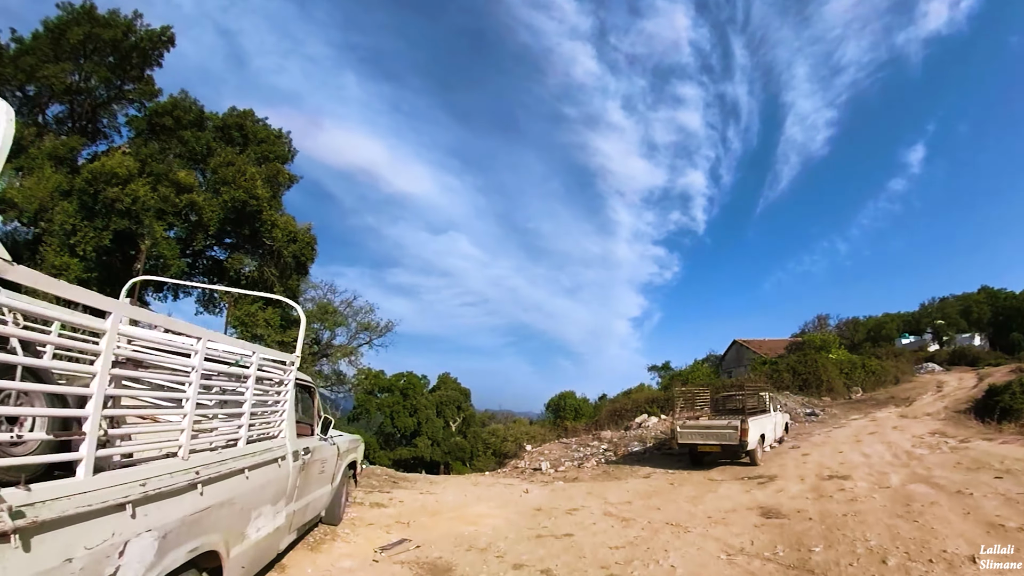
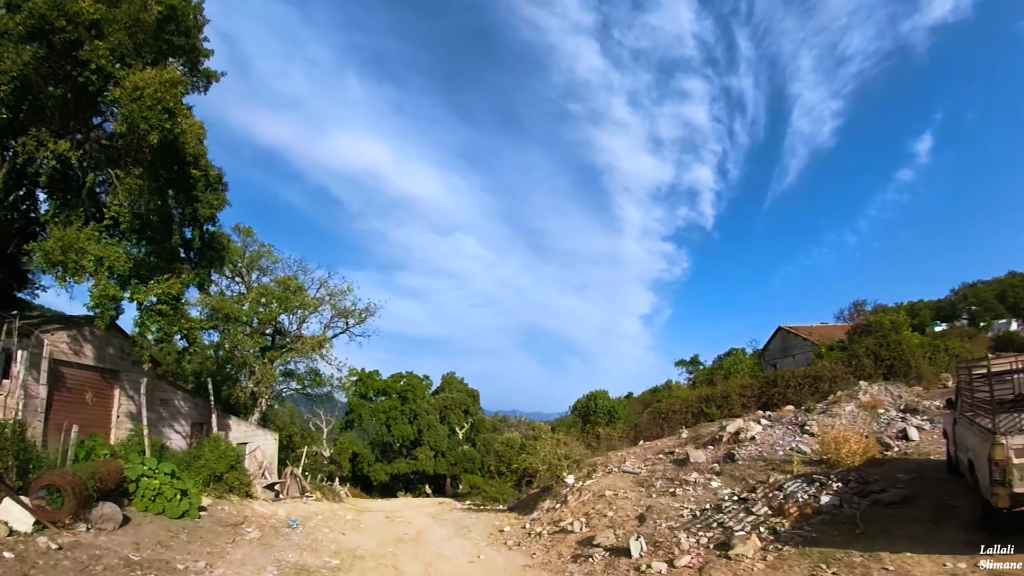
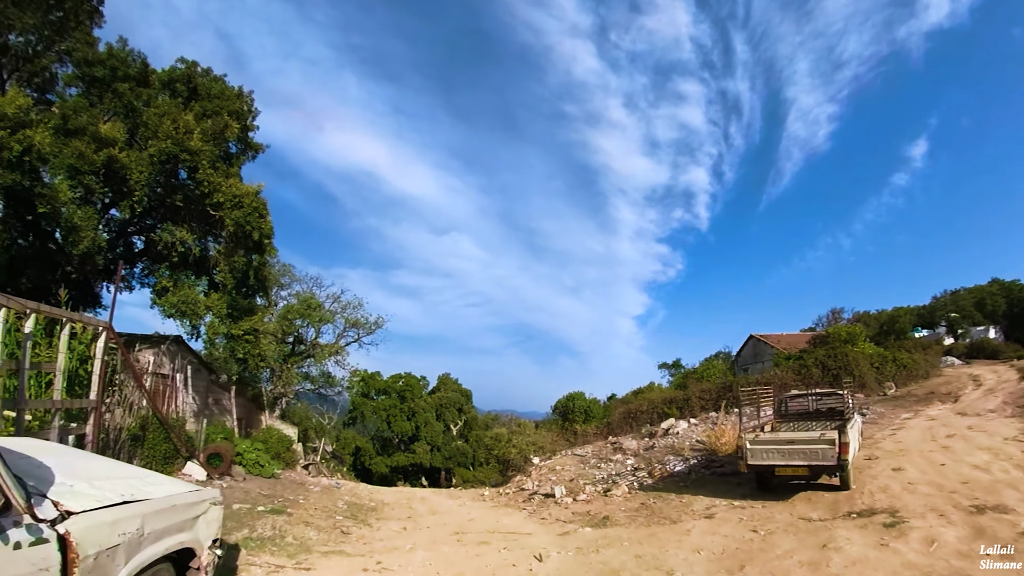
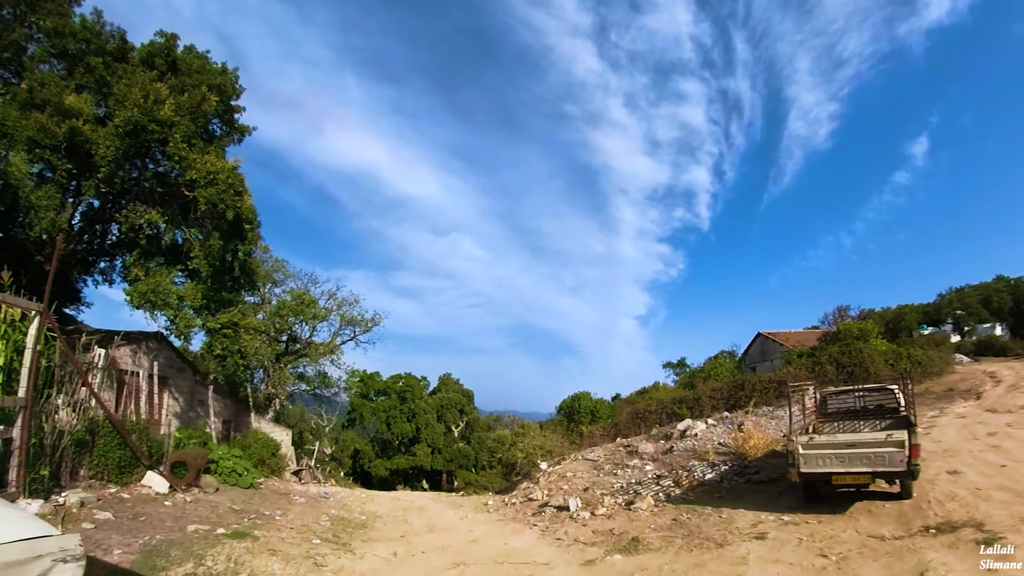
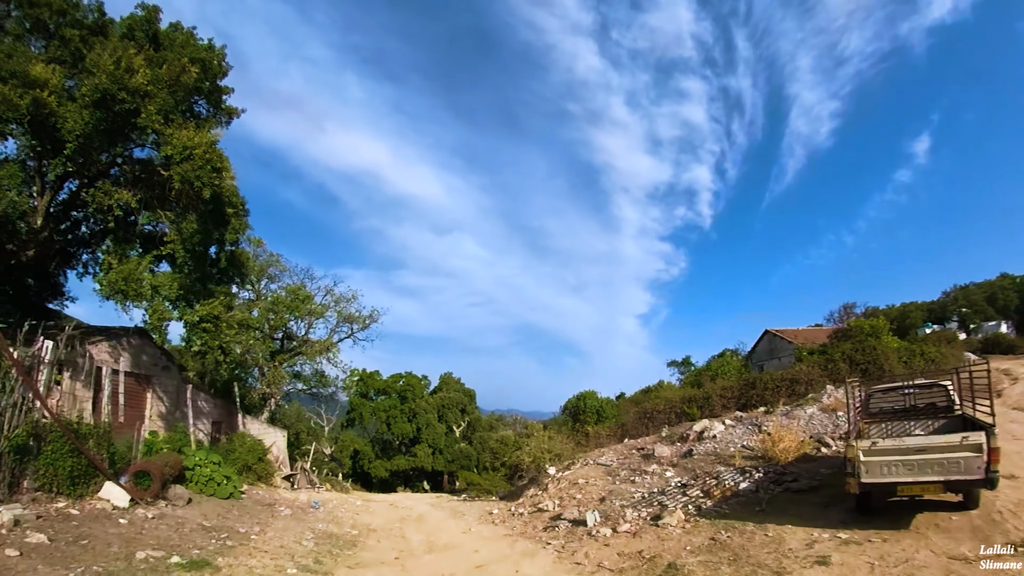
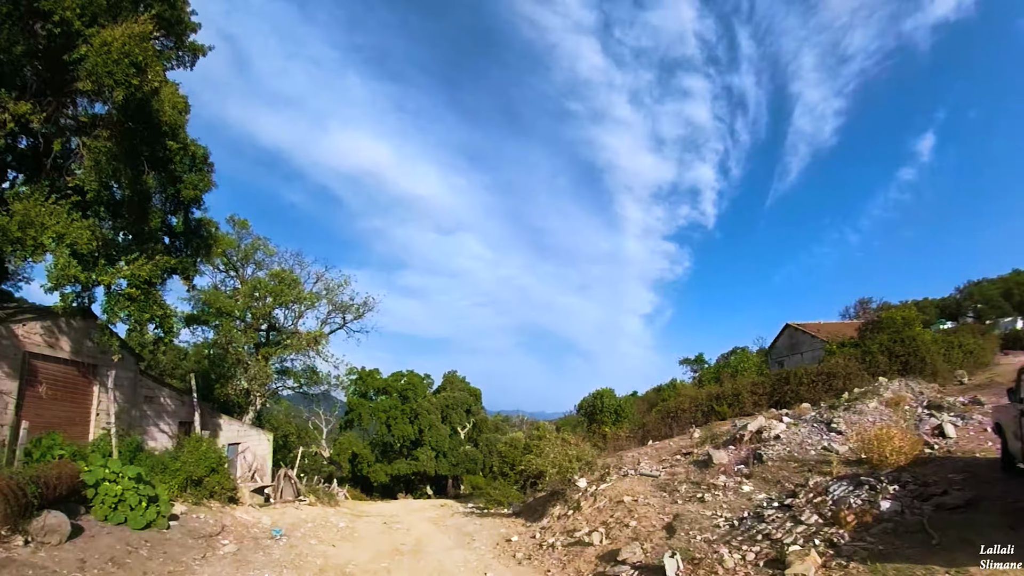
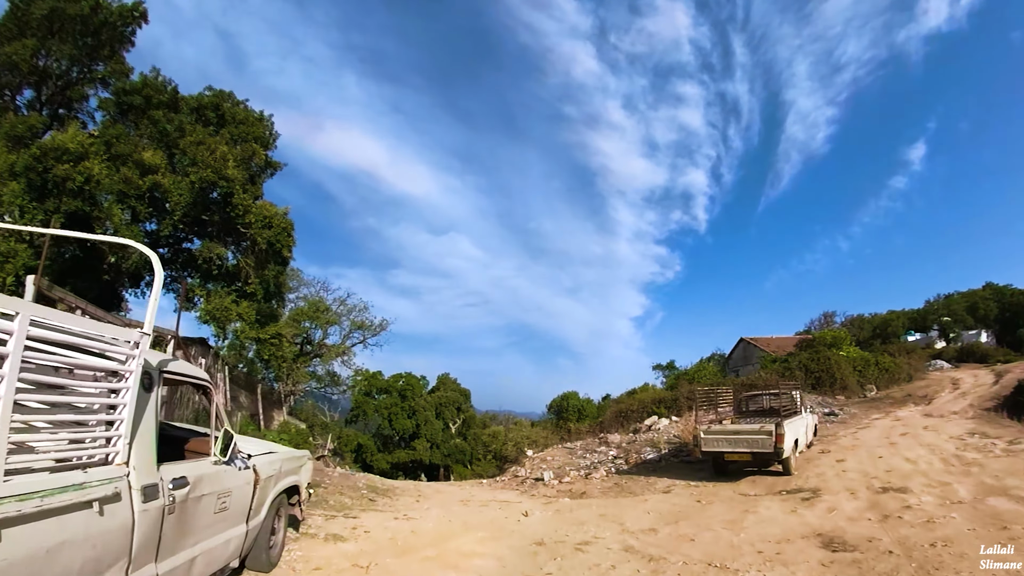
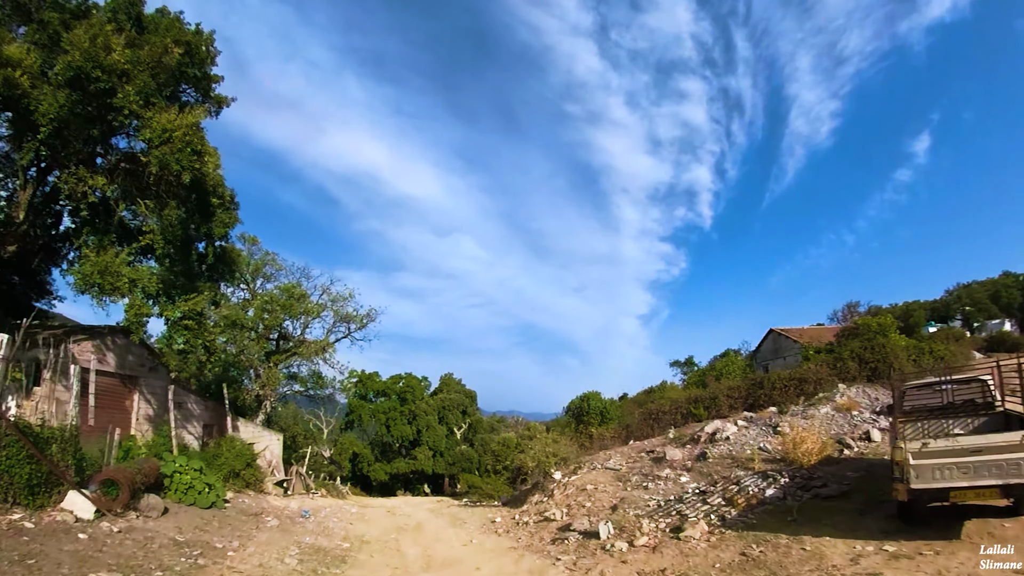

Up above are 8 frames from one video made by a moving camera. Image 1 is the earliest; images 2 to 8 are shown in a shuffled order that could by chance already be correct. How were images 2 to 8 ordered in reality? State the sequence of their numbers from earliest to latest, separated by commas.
7, 3, 4, 5, 8, 2, 6
